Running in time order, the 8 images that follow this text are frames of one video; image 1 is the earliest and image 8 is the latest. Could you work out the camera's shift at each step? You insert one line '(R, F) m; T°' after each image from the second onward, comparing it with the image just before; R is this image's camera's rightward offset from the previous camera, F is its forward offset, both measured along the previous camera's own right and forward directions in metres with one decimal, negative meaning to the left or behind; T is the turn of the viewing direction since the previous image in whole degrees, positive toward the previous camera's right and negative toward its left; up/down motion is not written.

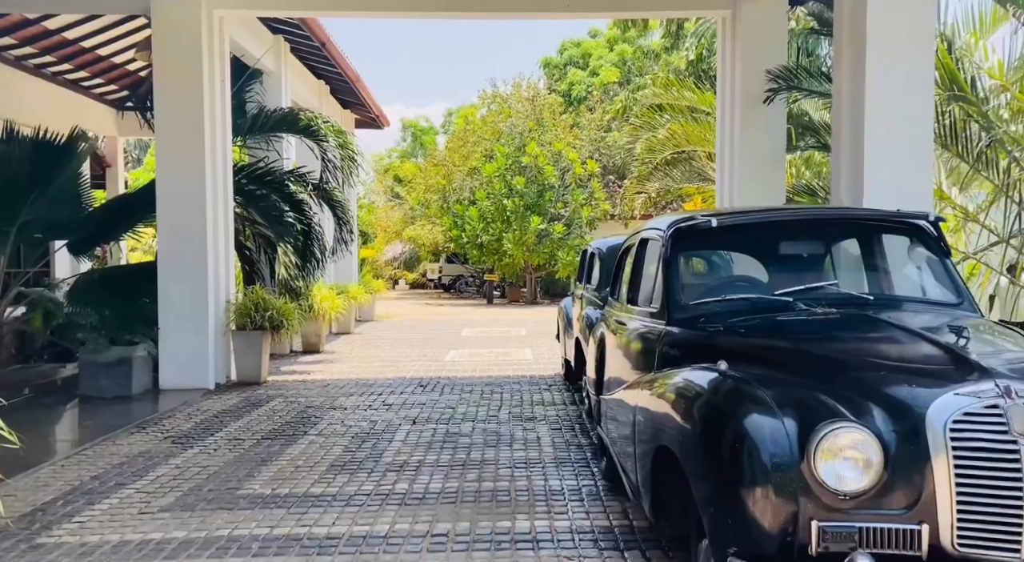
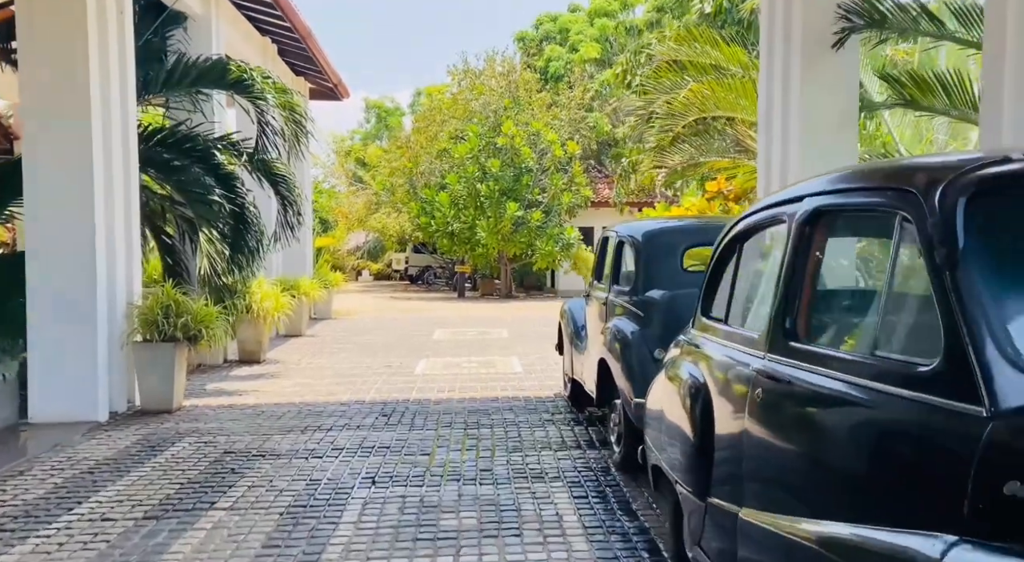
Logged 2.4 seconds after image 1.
(-0.2, +2.2) m; +2°
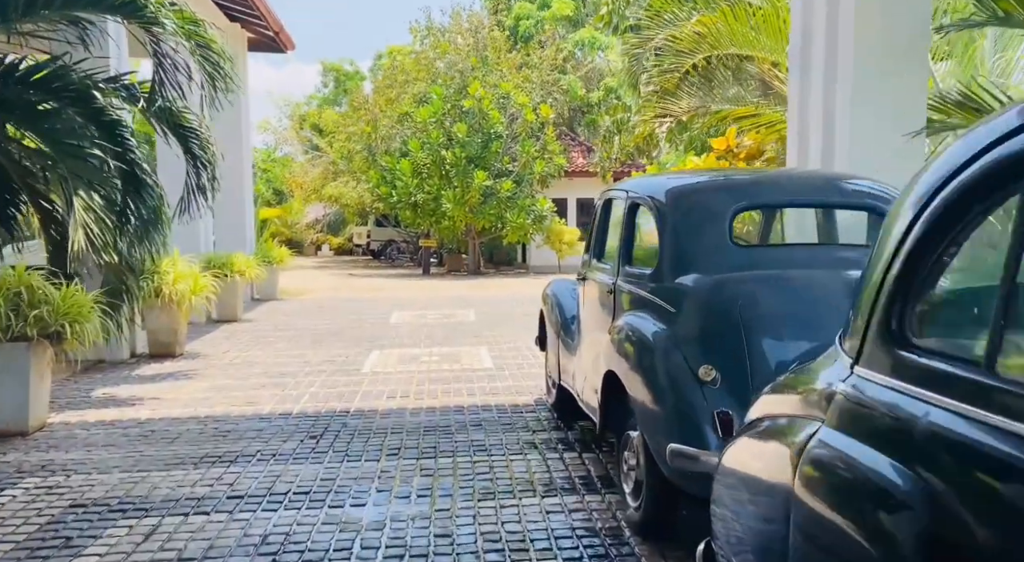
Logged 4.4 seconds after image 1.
(0.0, +1.7) m; +2°
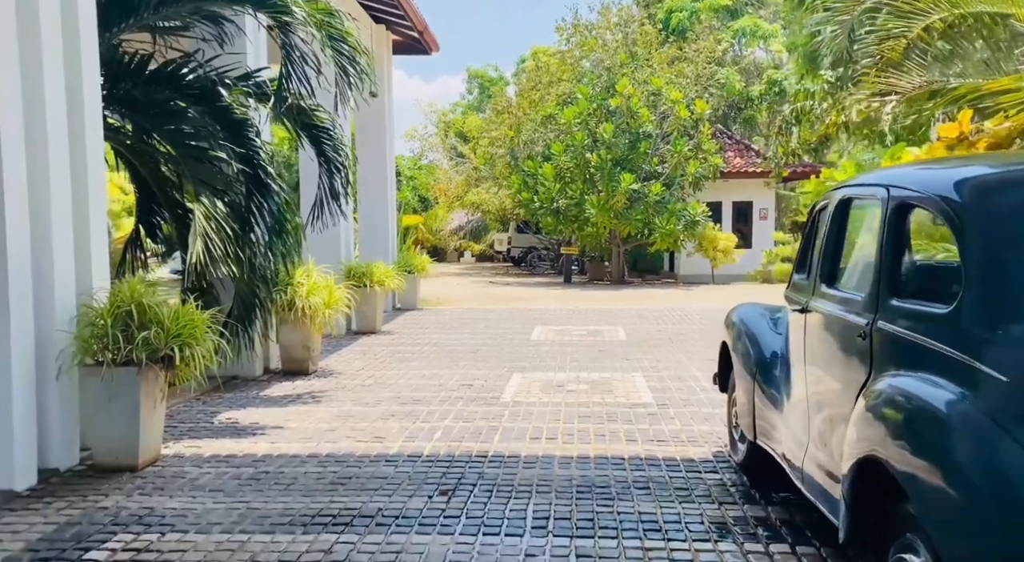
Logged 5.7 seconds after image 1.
(-0.2, +1.0) m; -8°
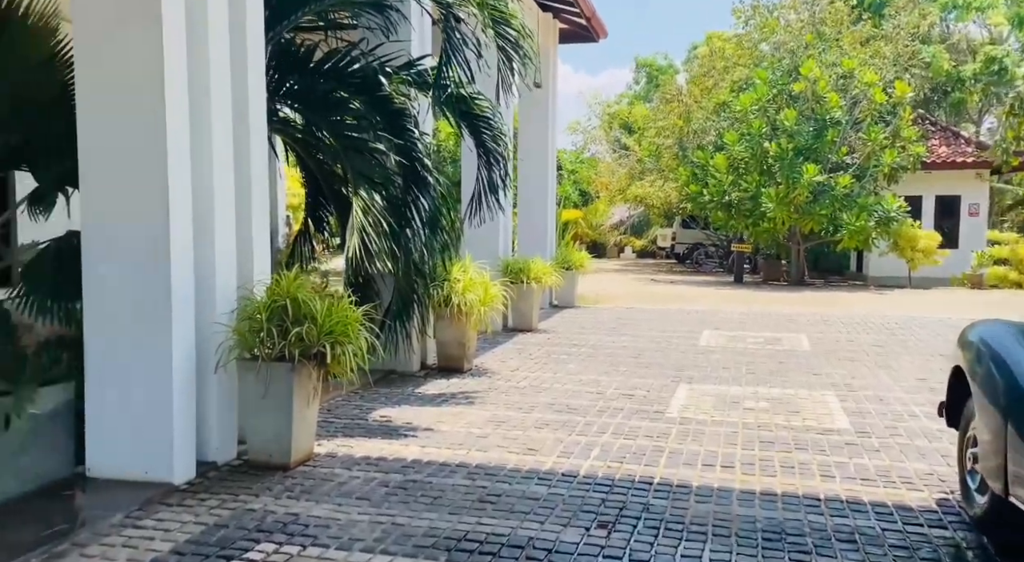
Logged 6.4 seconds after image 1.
(-0.1, +0.6) m; -9°
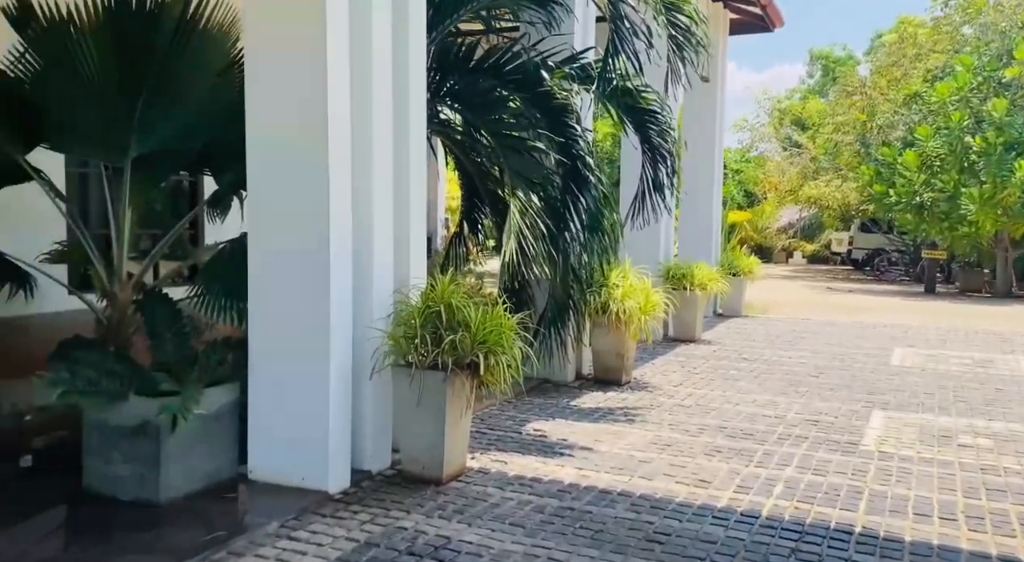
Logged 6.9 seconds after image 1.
(-0.1, +0.6) m; -9°
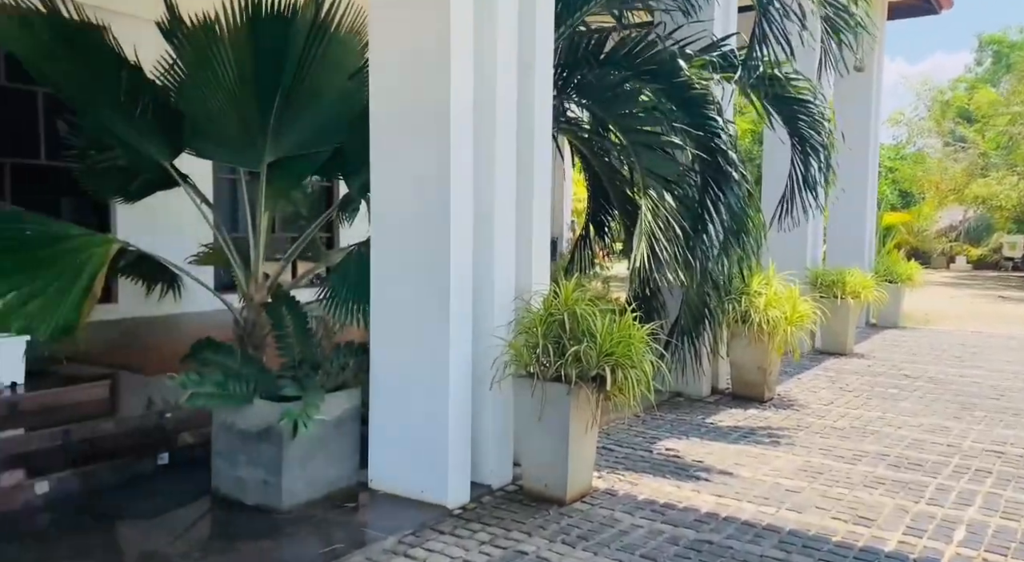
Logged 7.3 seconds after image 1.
(0.0, +0.7) m; -8°
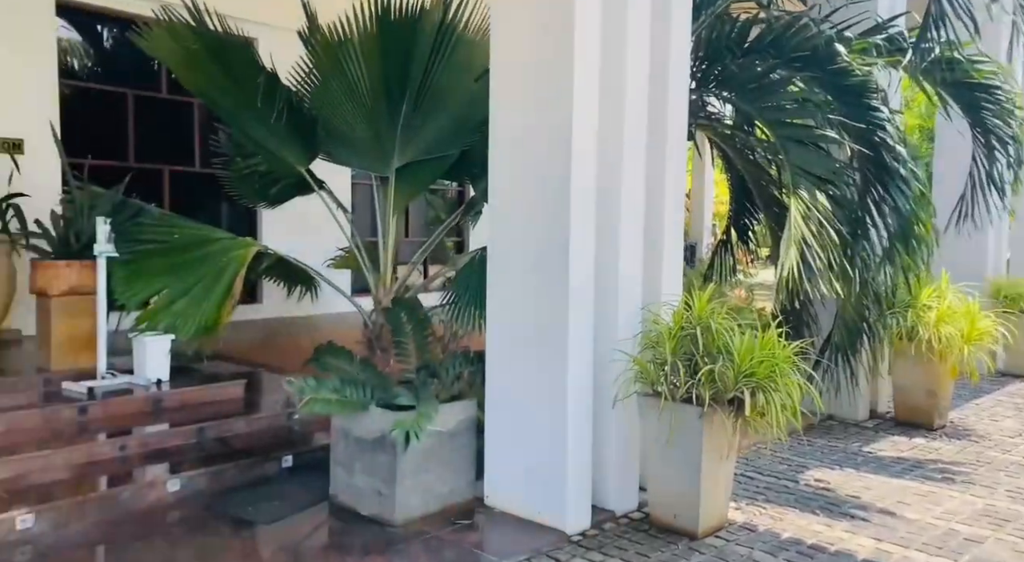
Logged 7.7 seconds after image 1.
(+0.1, +0.9) m; -8°
